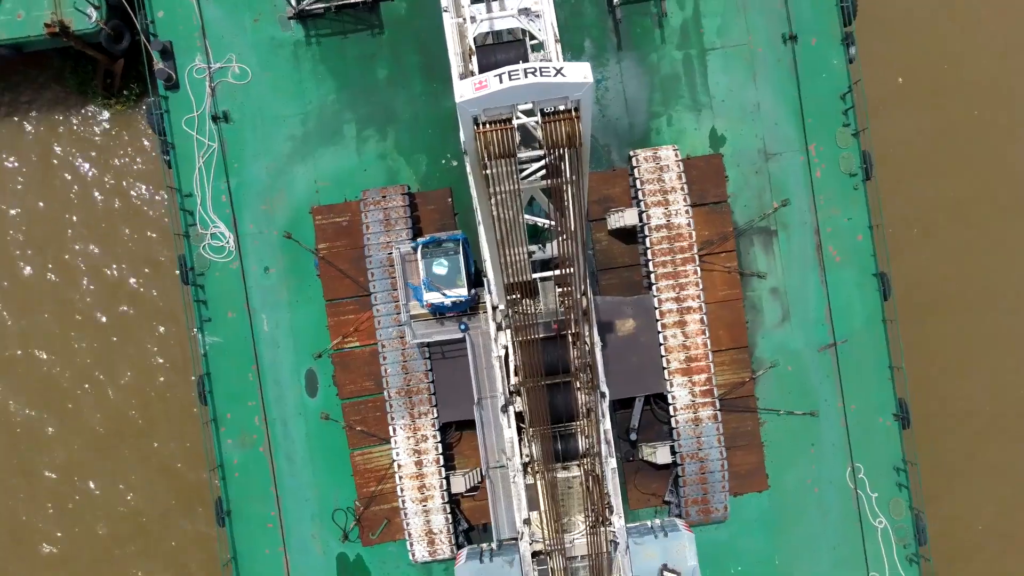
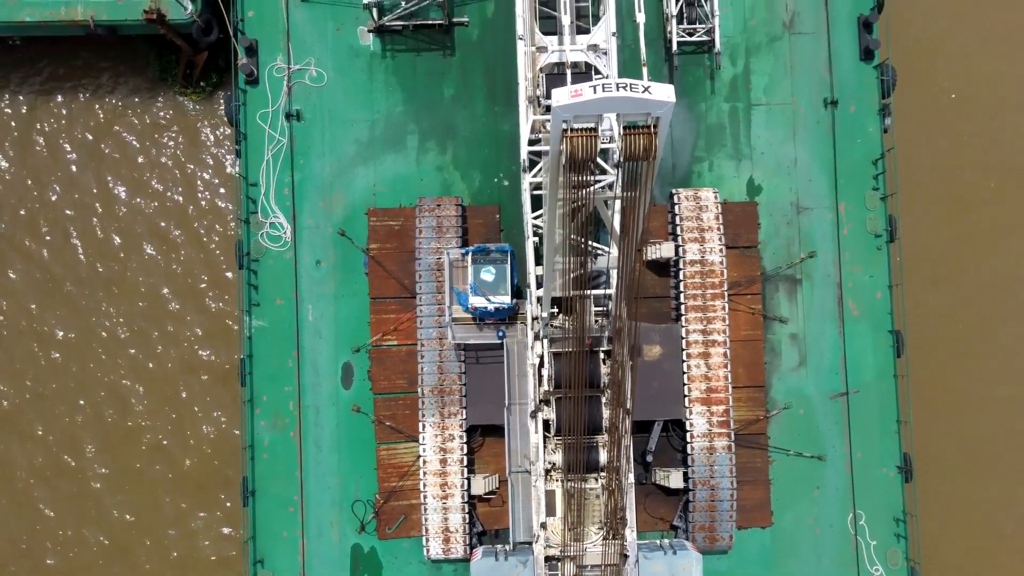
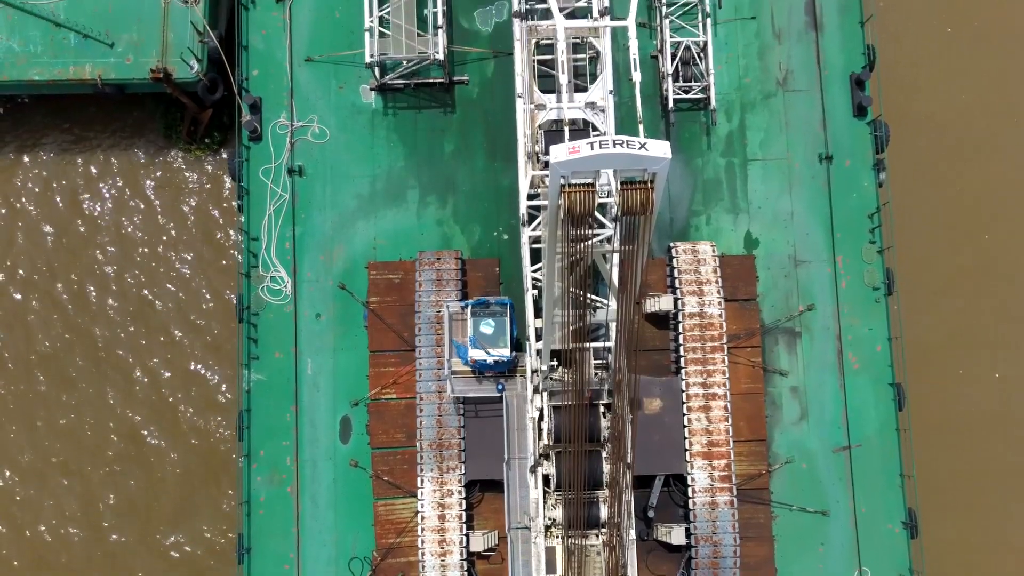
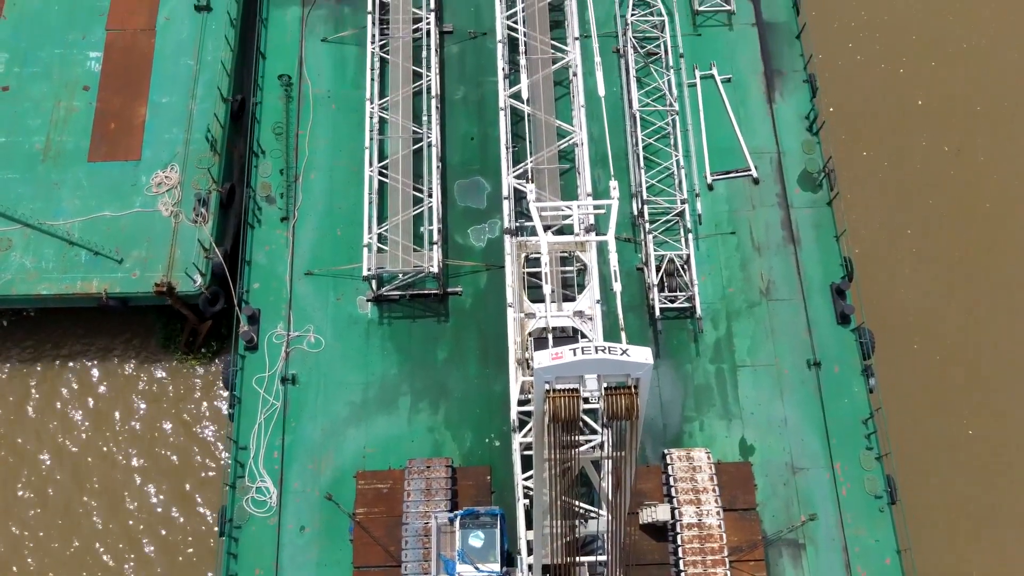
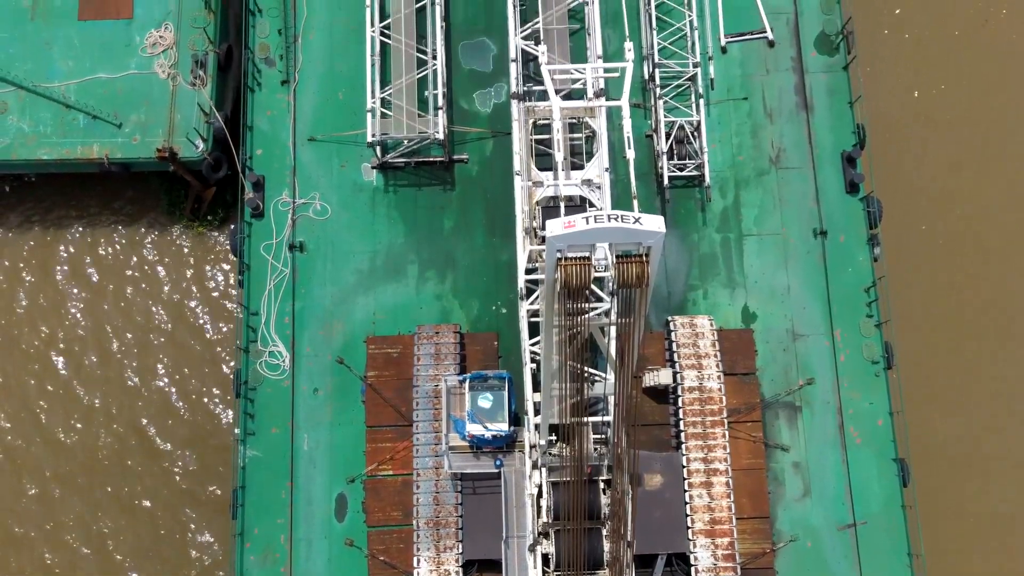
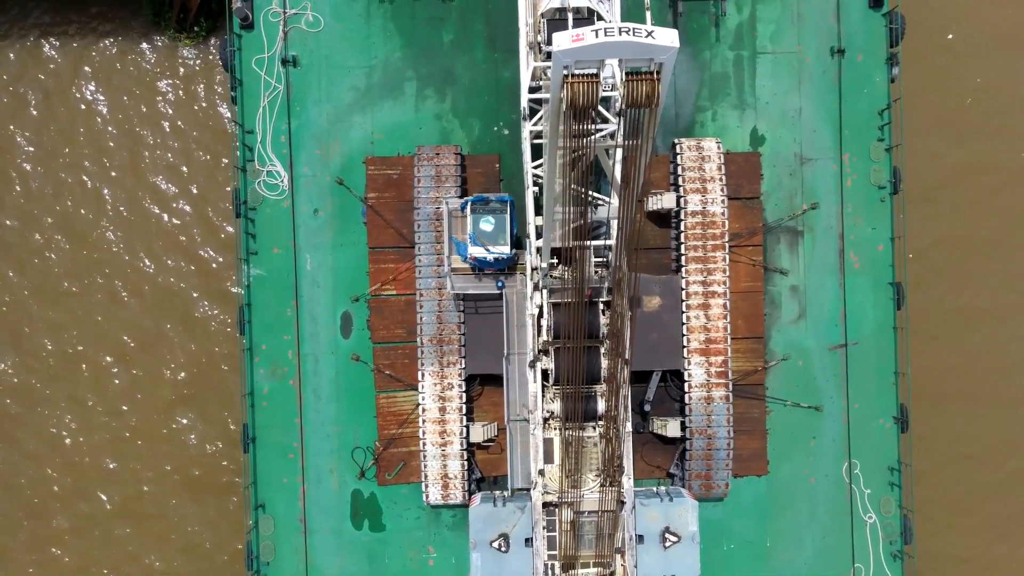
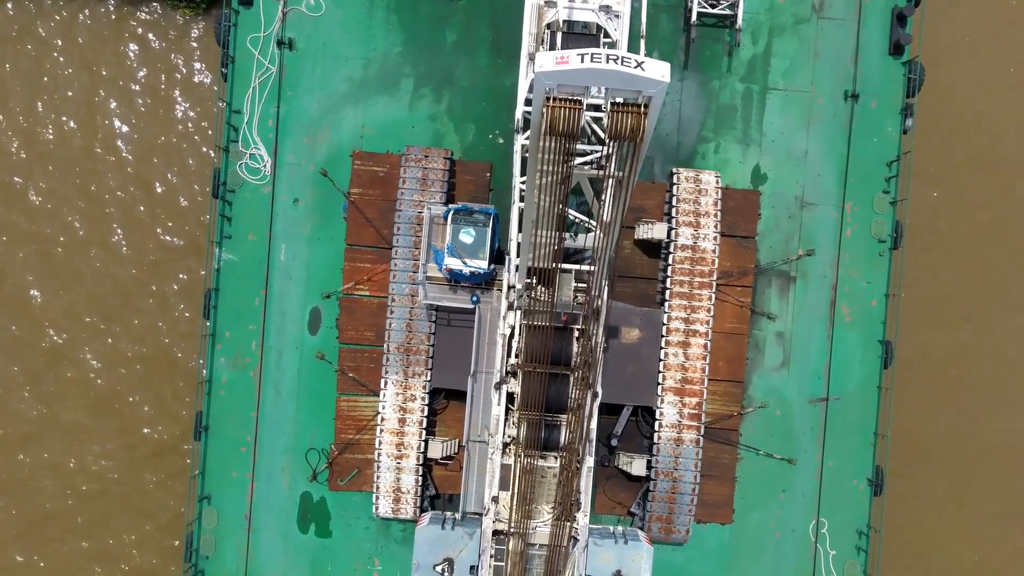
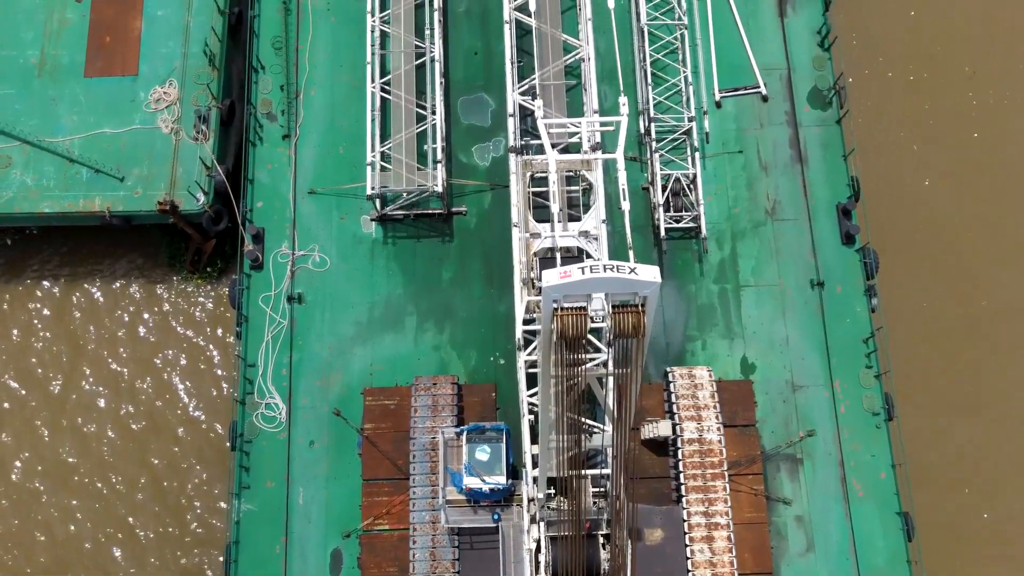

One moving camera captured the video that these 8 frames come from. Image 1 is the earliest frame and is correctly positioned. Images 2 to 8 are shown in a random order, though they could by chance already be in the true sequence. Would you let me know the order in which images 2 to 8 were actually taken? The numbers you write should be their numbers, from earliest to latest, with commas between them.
7, 6, 2, 3, 5, 8, 4
